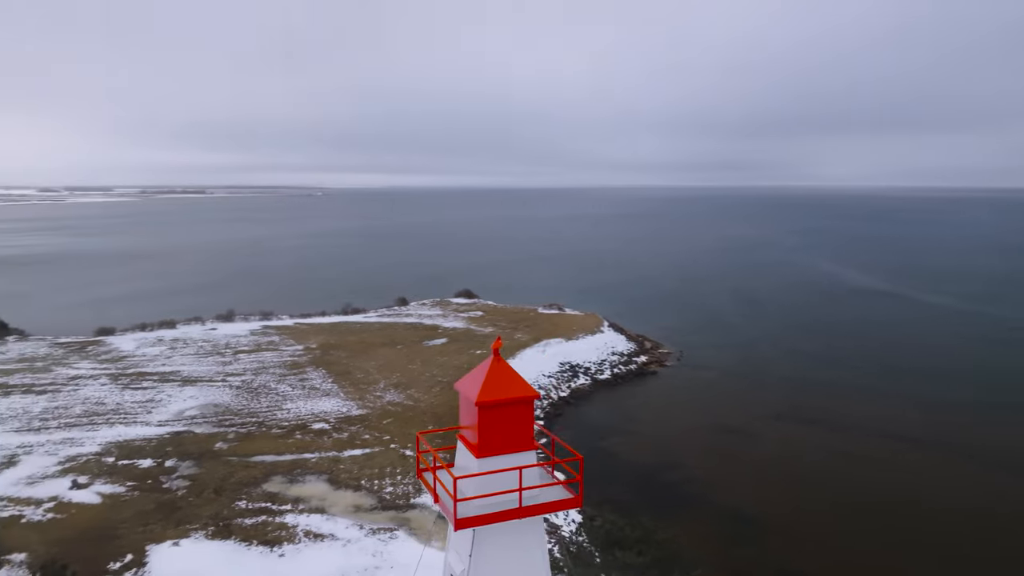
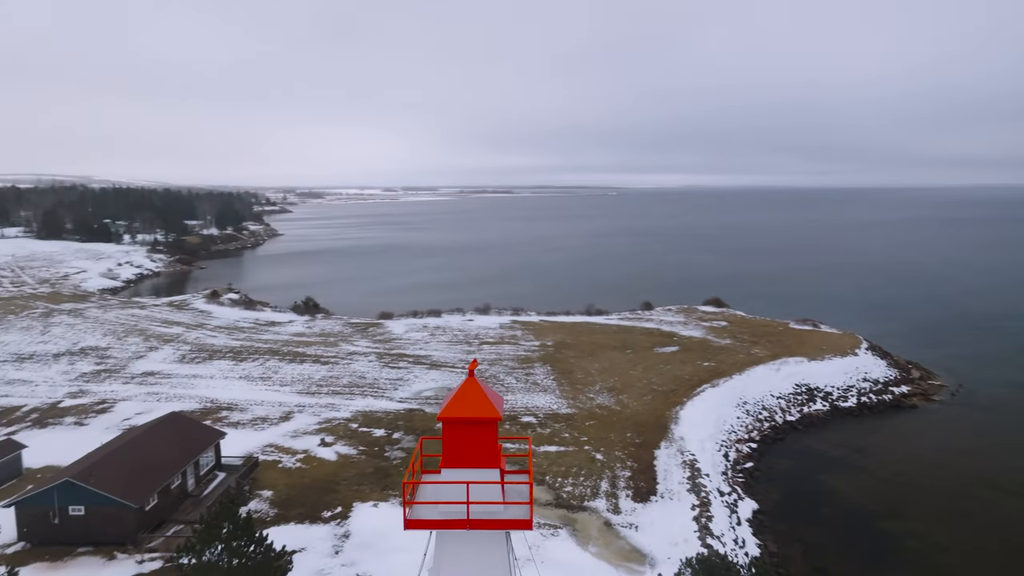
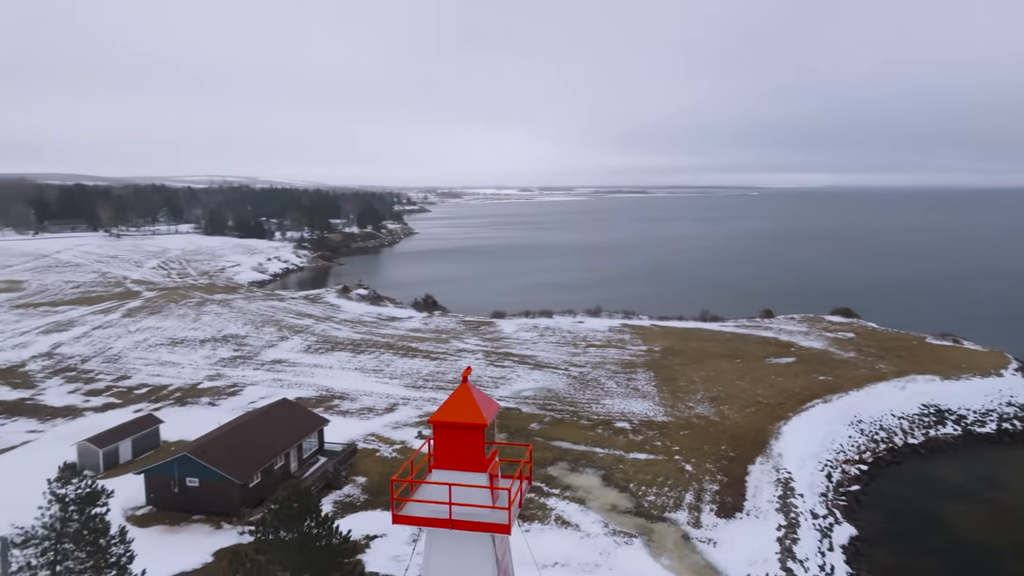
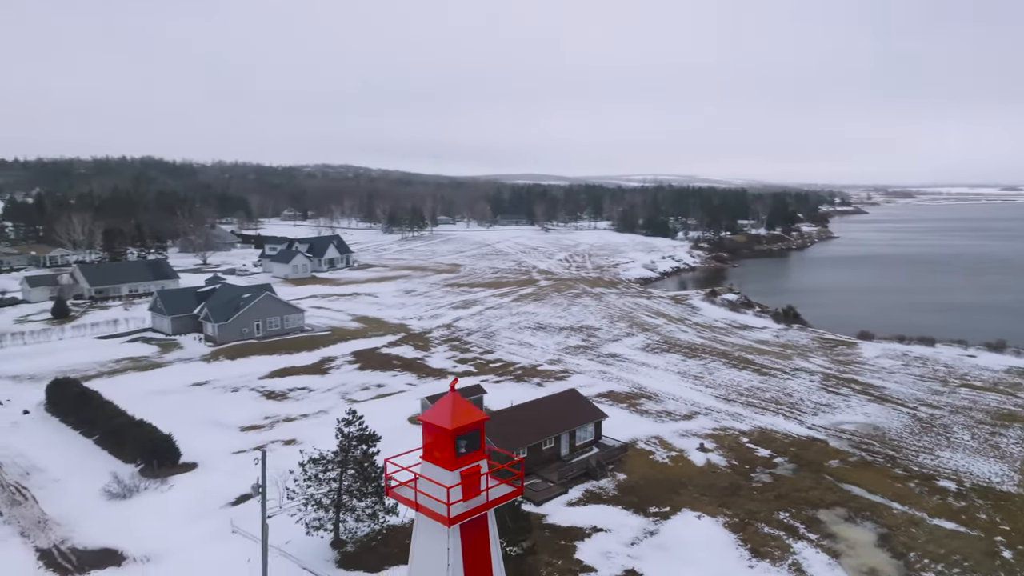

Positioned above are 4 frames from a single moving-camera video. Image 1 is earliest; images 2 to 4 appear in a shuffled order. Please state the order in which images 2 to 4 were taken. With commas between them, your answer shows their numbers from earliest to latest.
2, 3, 4
